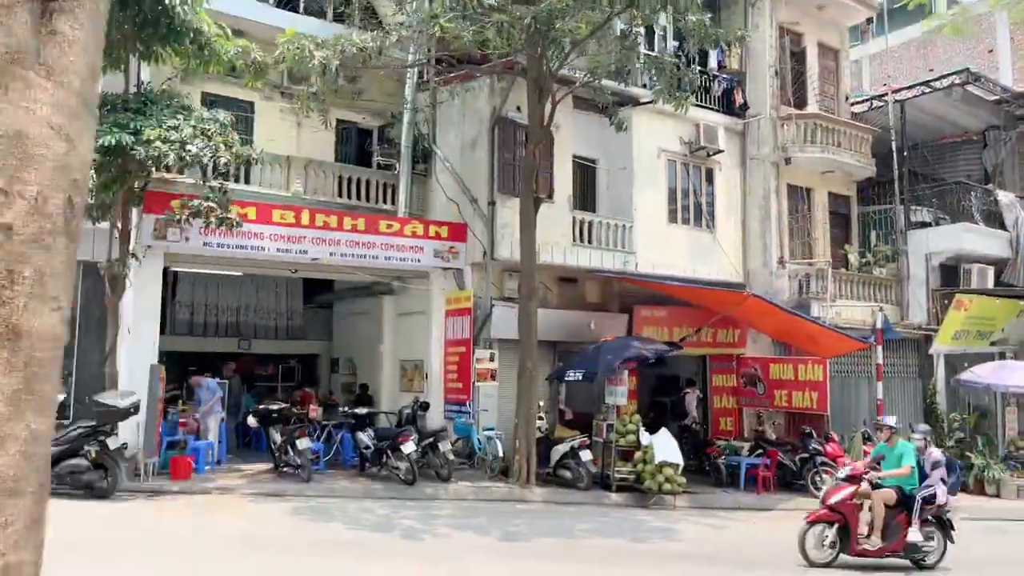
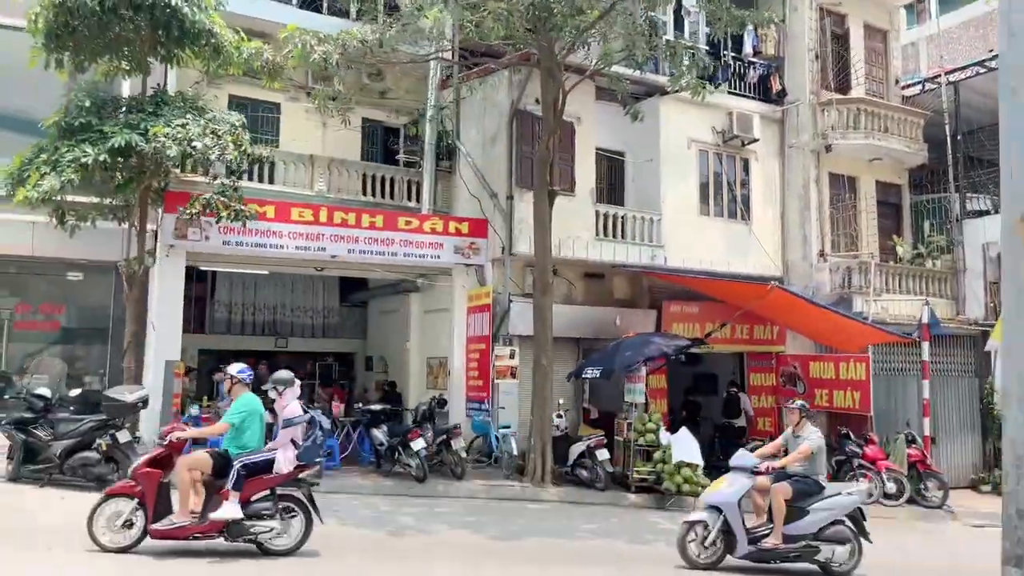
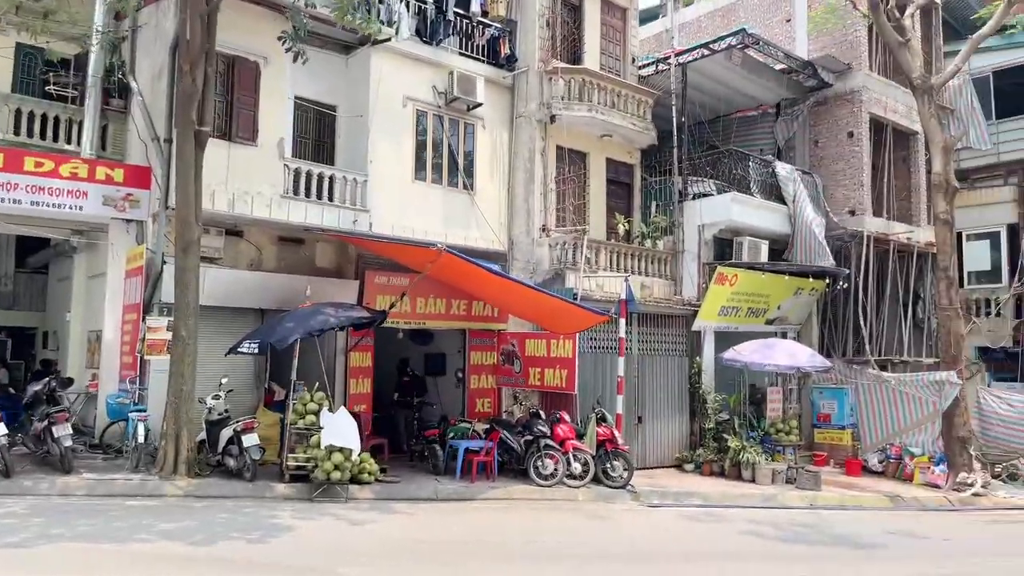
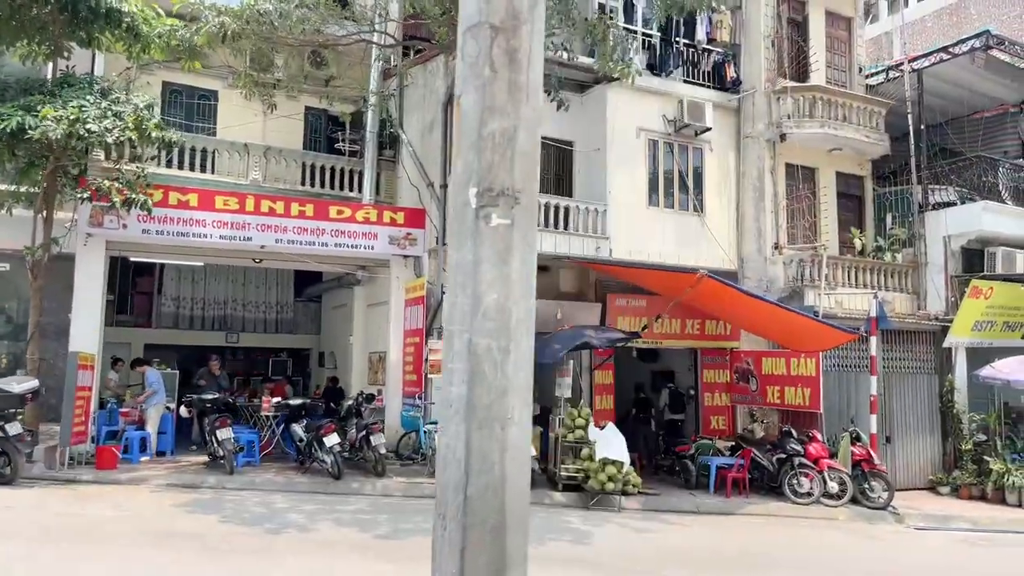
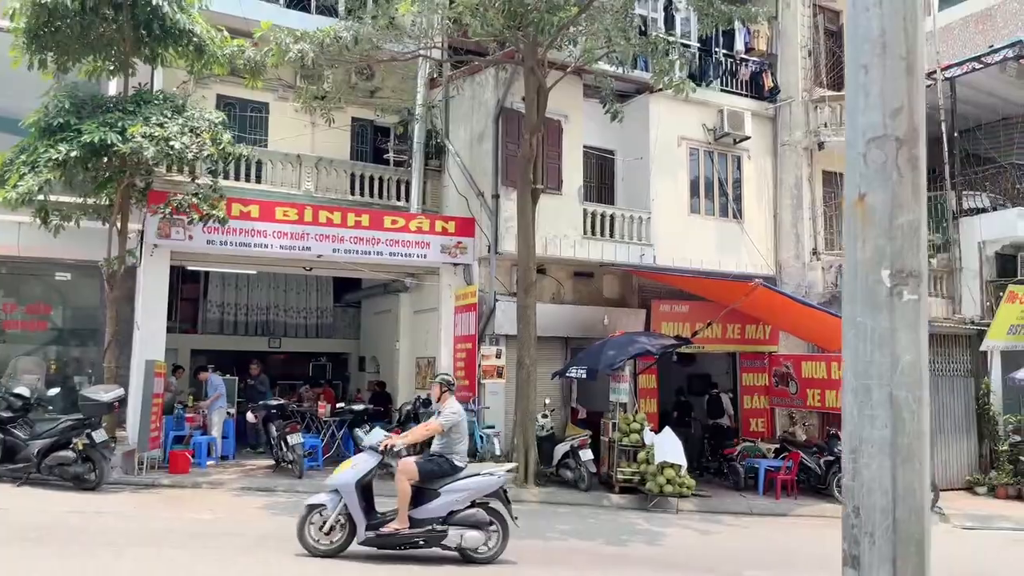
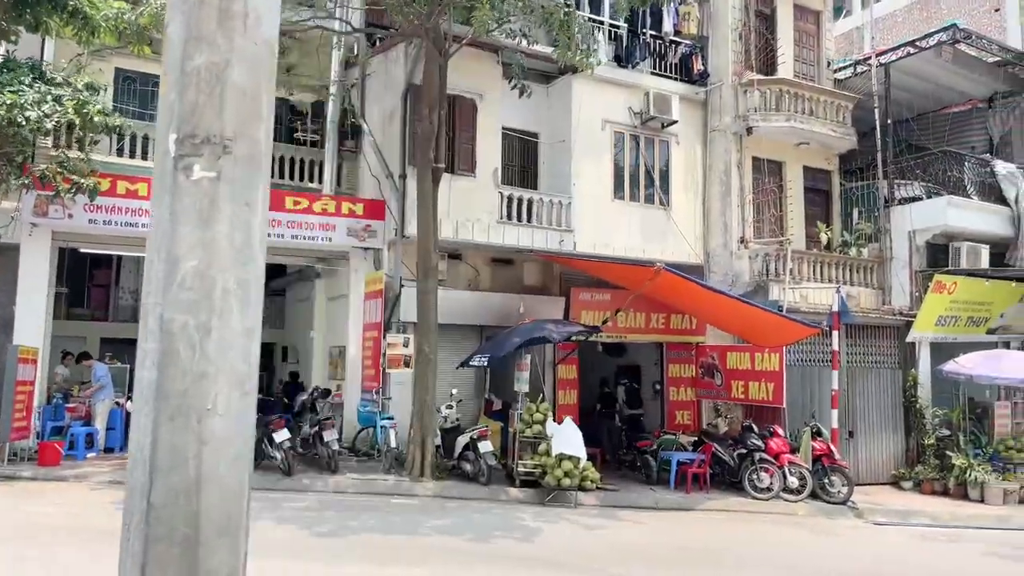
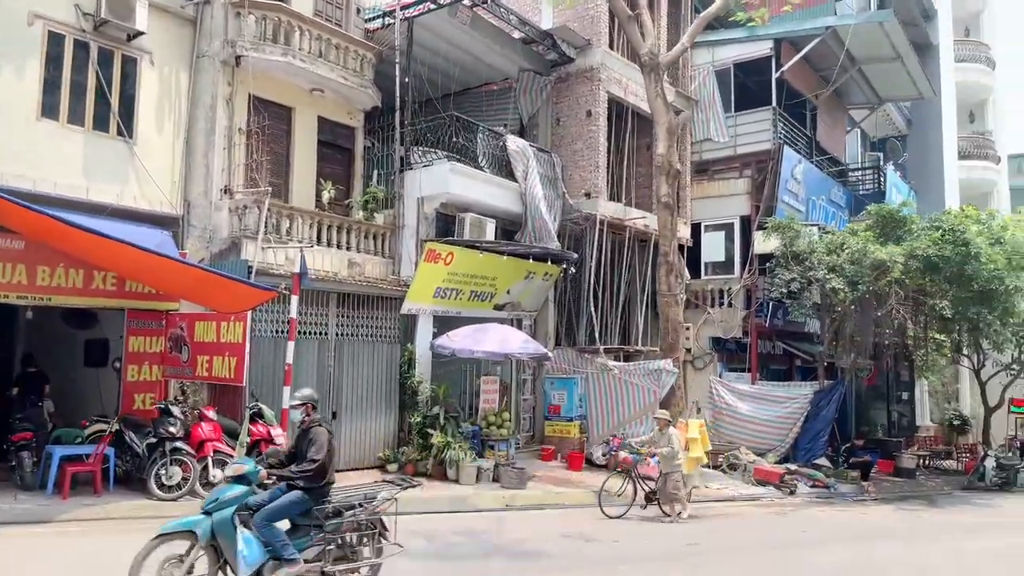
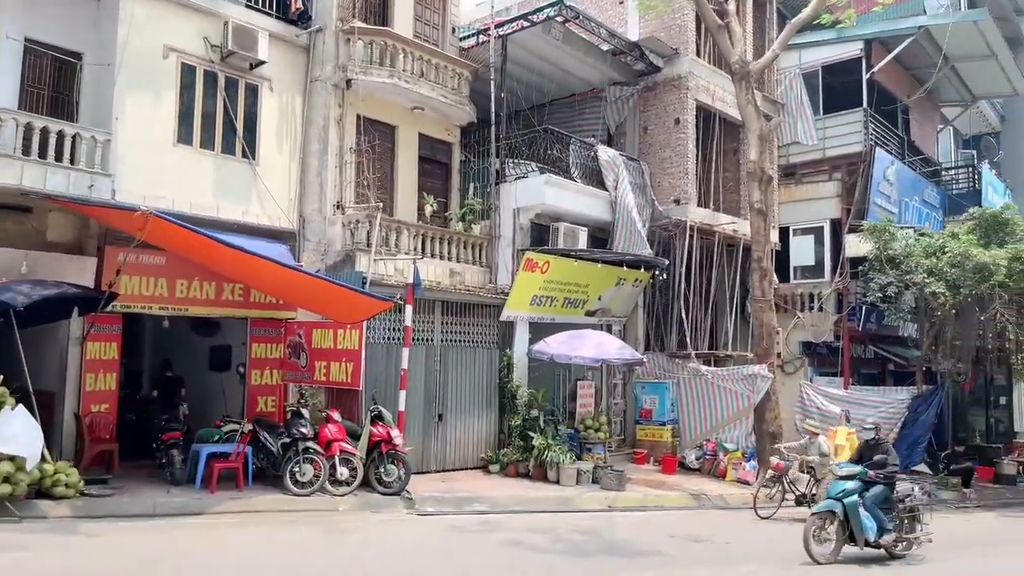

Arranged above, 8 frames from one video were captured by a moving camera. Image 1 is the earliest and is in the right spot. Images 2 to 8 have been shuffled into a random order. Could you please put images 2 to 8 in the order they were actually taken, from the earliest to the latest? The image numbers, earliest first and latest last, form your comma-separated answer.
2, 5, 4, 6, 3, 8, 7
